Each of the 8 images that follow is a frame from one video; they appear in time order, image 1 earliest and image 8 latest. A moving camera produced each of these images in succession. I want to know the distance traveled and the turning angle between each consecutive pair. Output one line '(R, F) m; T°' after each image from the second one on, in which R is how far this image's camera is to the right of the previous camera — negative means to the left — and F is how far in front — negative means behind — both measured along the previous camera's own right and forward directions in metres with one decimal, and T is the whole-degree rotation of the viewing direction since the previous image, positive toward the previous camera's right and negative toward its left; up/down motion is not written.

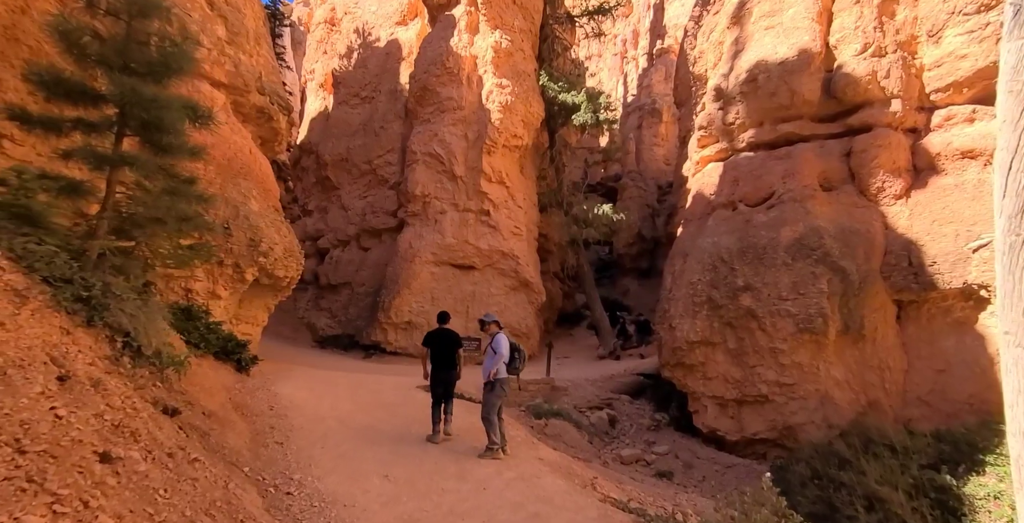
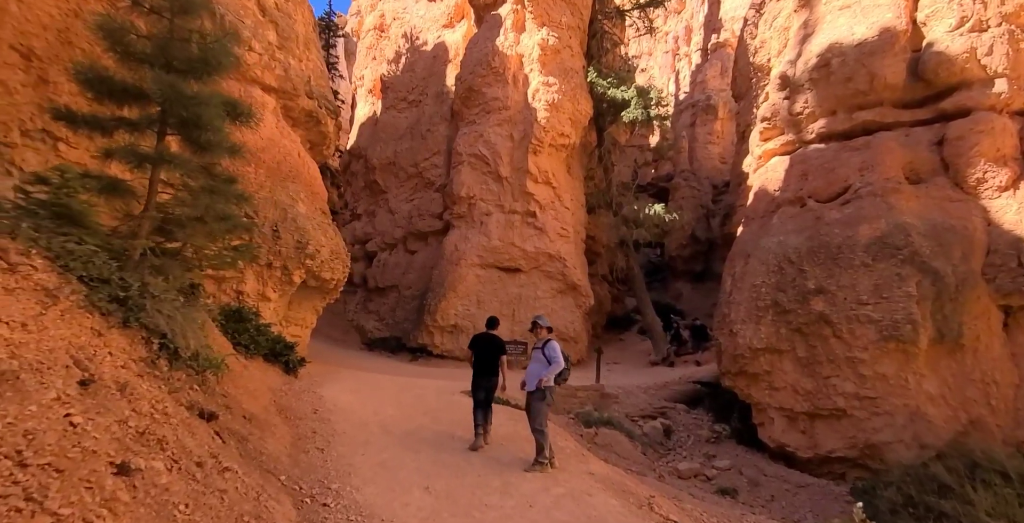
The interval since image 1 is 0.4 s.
(0.0, +0.4) m; -5°
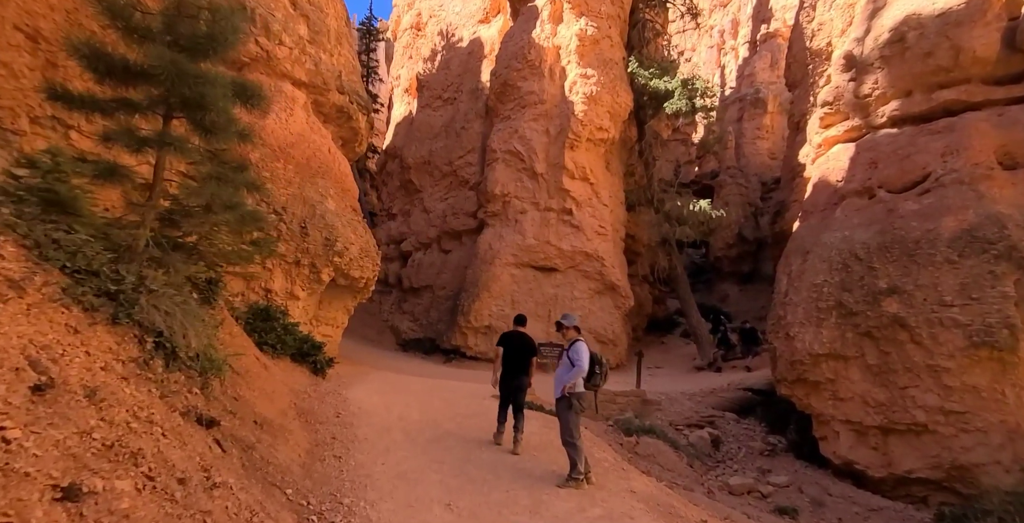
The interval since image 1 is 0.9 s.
(0.0, +0.5) m; -4°
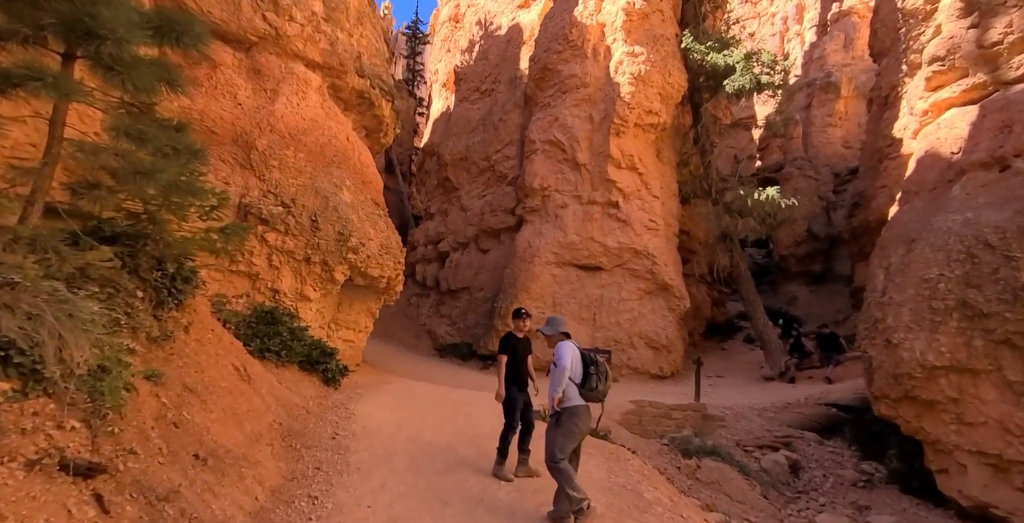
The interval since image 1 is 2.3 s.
(+0.2, +1.2) m; -6°
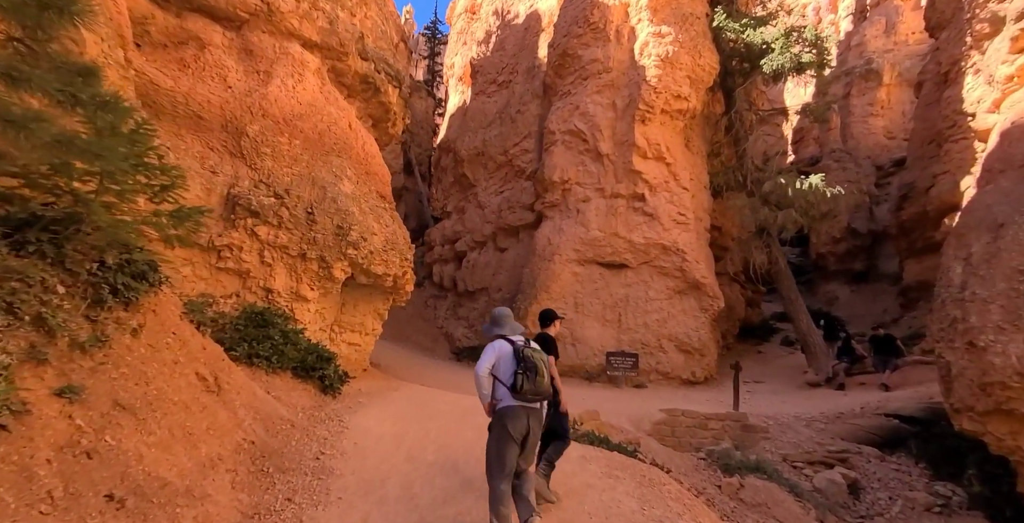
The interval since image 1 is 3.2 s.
(+0.1, +0.9) m; -3°
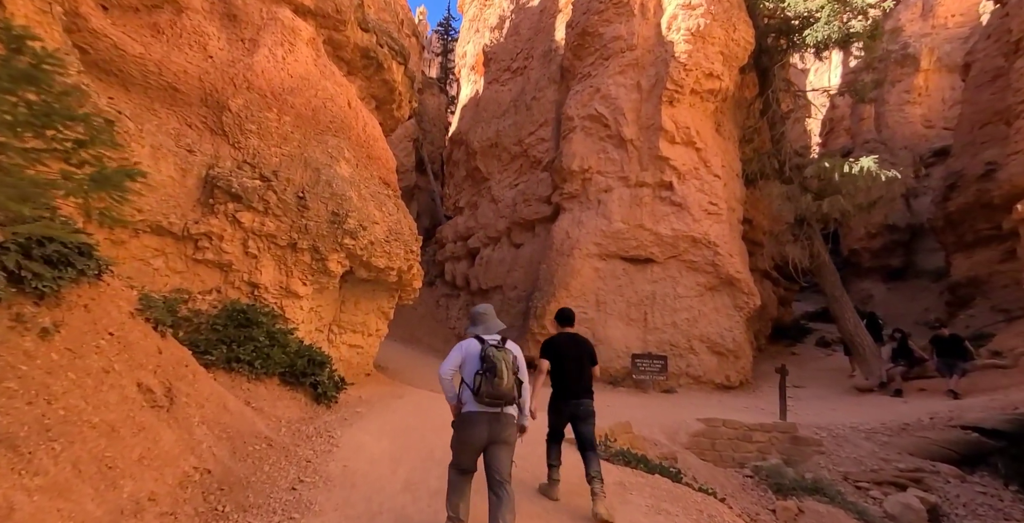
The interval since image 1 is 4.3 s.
(-0.1, +1.0) m; -2°
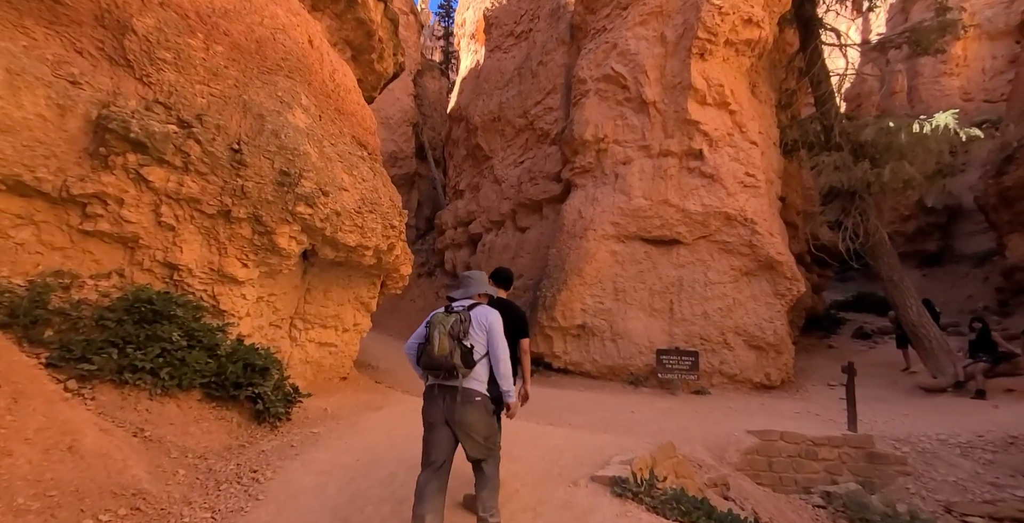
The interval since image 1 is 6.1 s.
(0.0, +1.6) m; -1°
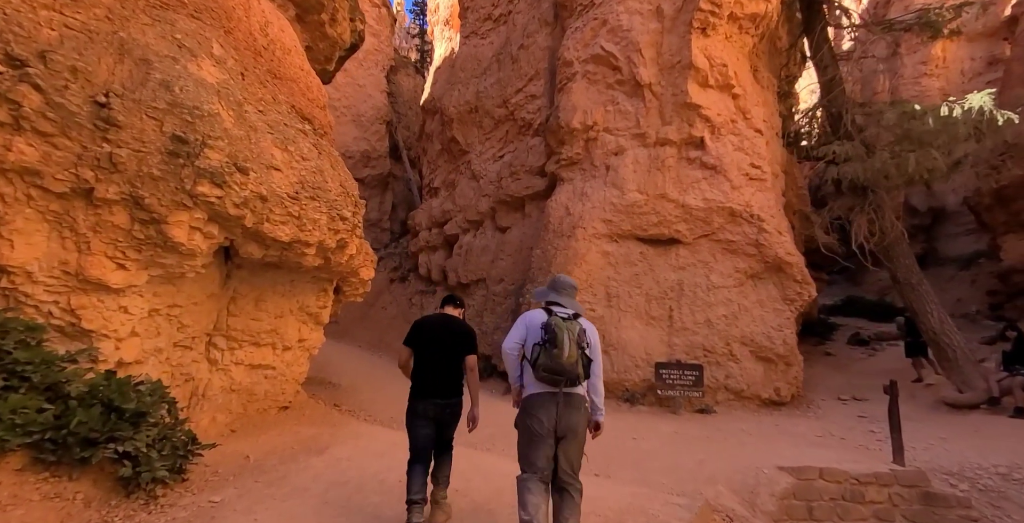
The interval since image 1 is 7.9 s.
(0.0, +1.3) m; +2°
